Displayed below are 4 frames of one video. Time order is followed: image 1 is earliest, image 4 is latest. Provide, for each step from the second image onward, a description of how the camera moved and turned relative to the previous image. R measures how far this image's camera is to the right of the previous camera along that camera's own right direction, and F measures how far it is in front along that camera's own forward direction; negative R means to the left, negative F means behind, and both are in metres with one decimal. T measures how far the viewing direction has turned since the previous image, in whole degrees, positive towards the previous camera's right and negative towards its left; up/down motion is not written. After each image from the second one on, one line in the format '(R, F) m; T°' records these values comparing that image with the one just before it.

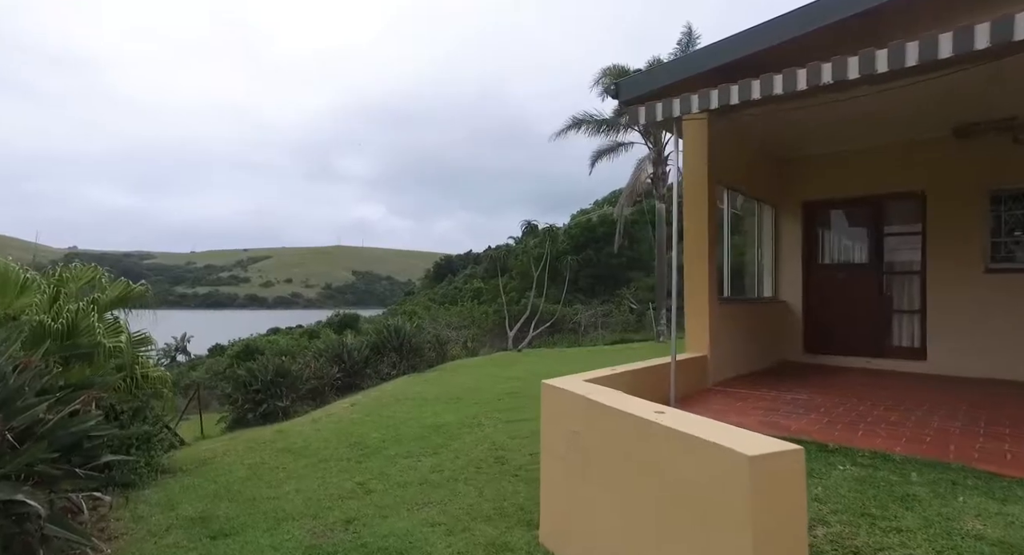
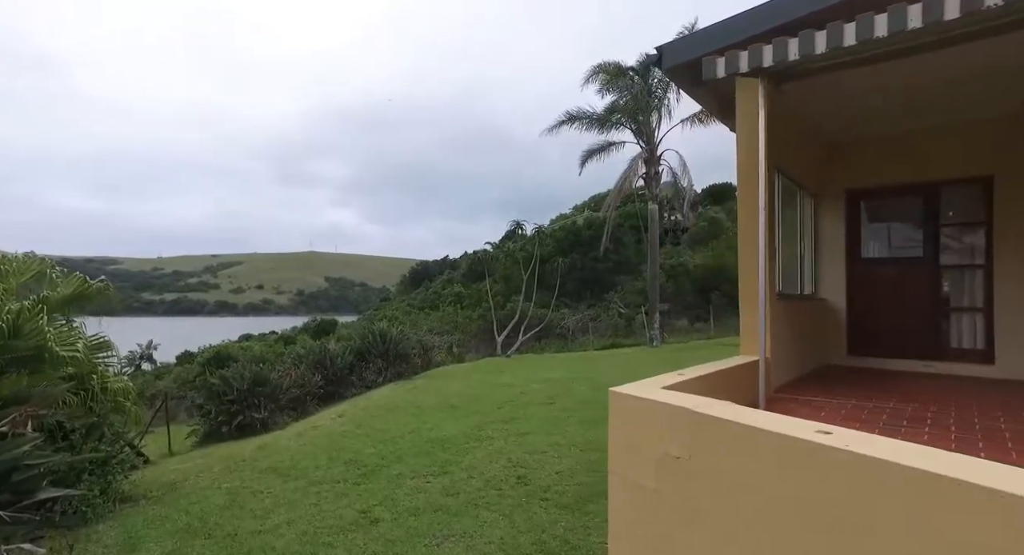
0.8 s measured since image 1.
(-0.5, +0.8) m; +2°
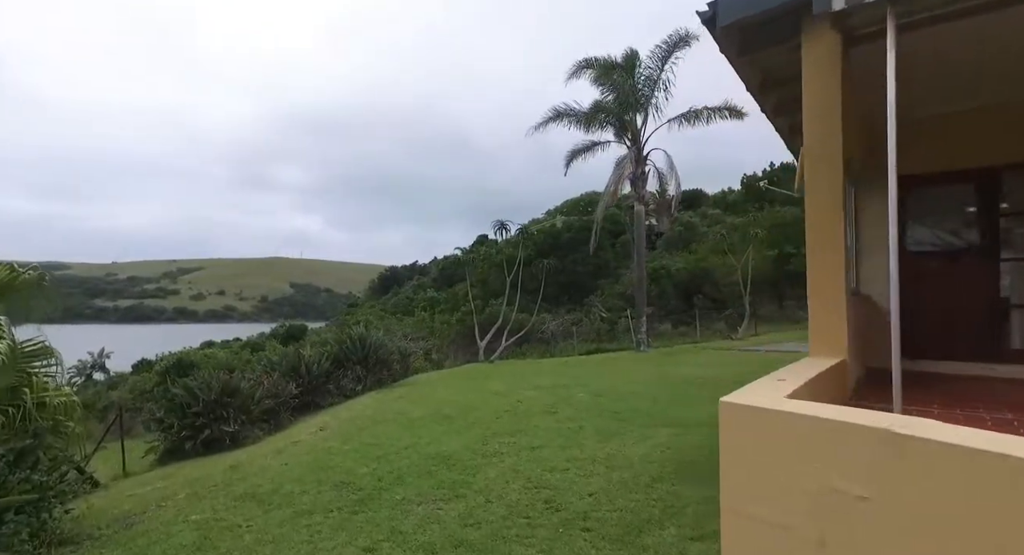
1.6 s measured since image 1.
(-0.5, +0.8) m; +3°
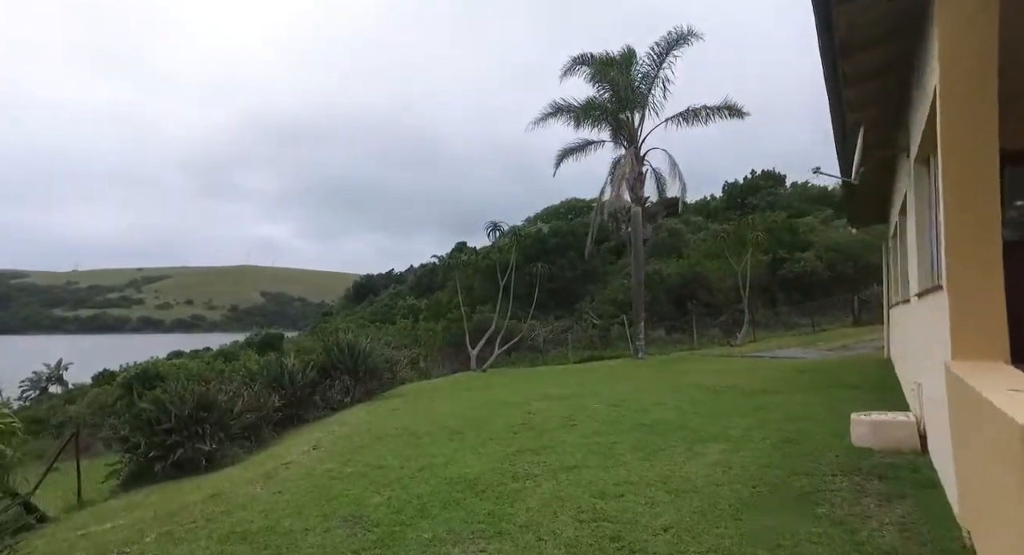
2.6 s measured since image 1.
(-0.6, +0.9) m; +3°
